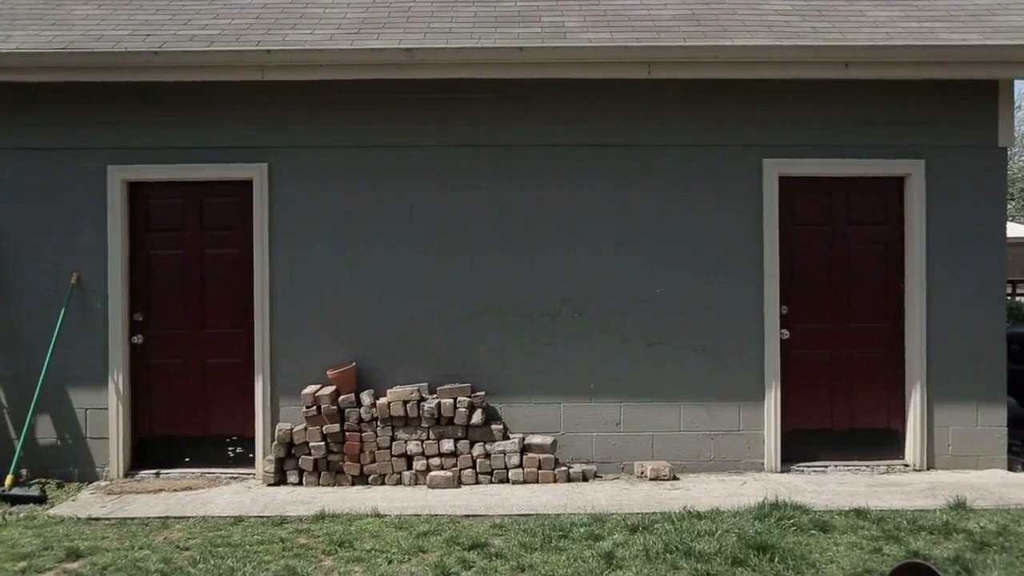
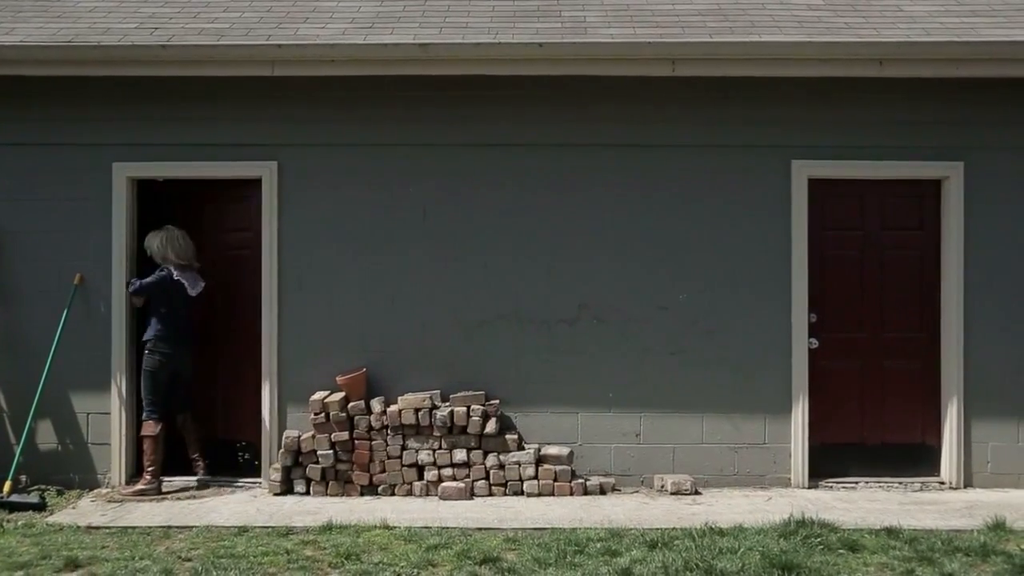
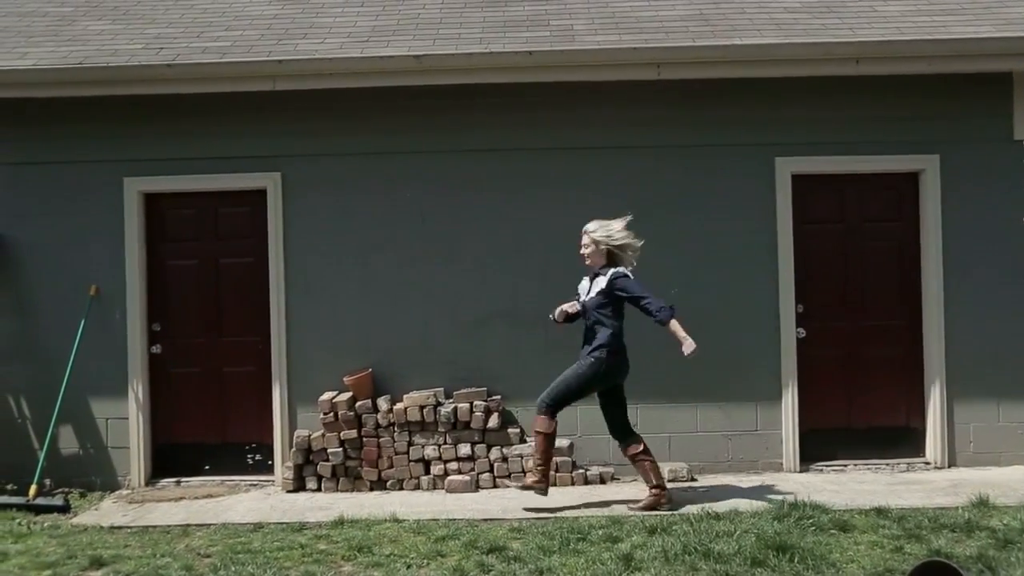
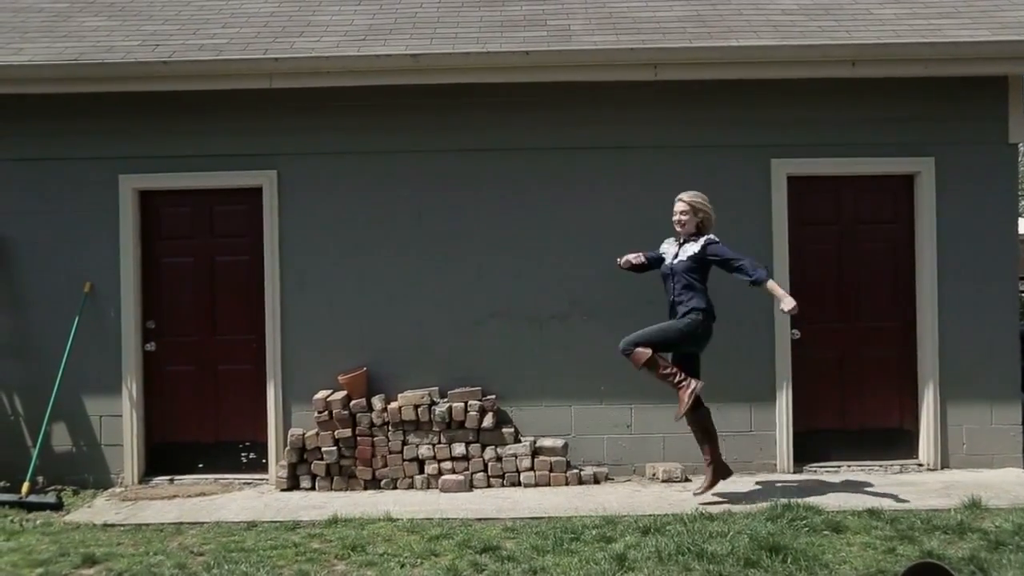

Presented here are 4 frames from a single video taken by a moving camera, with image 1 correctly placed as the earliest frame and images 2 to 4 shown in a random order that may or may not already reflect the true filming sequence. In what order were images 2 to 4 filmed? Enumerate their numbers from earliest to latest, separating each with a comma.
4, 3, 2
